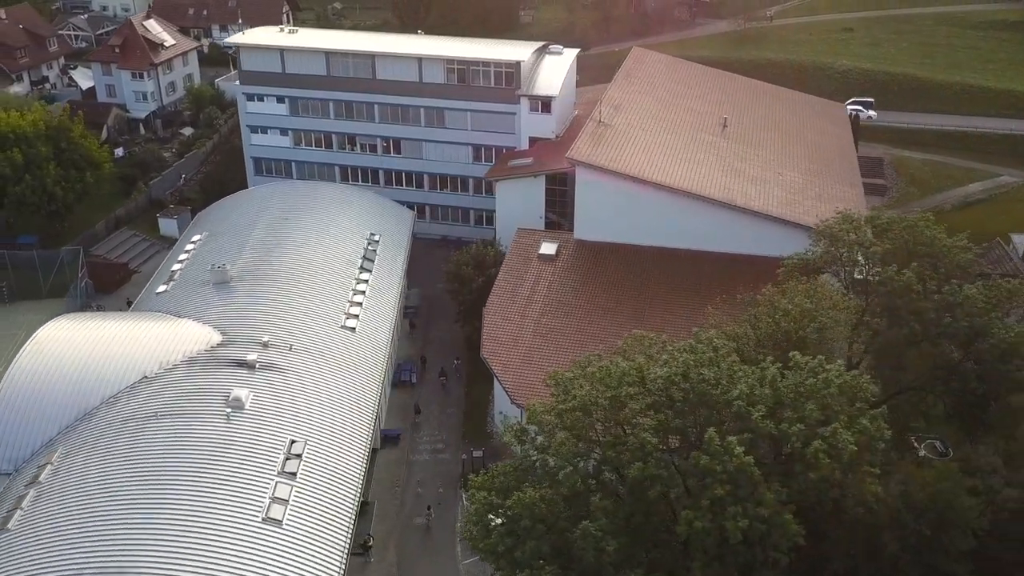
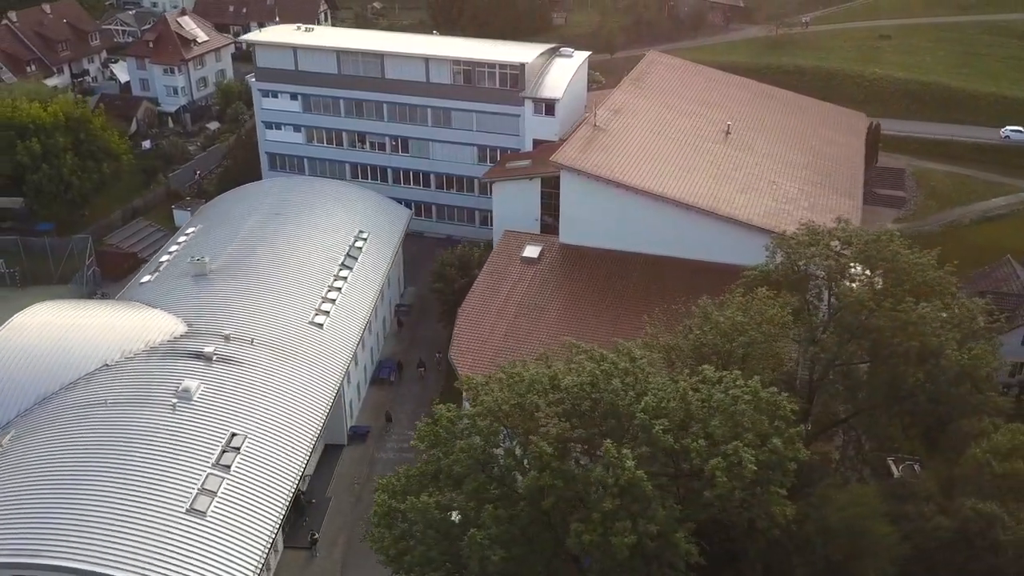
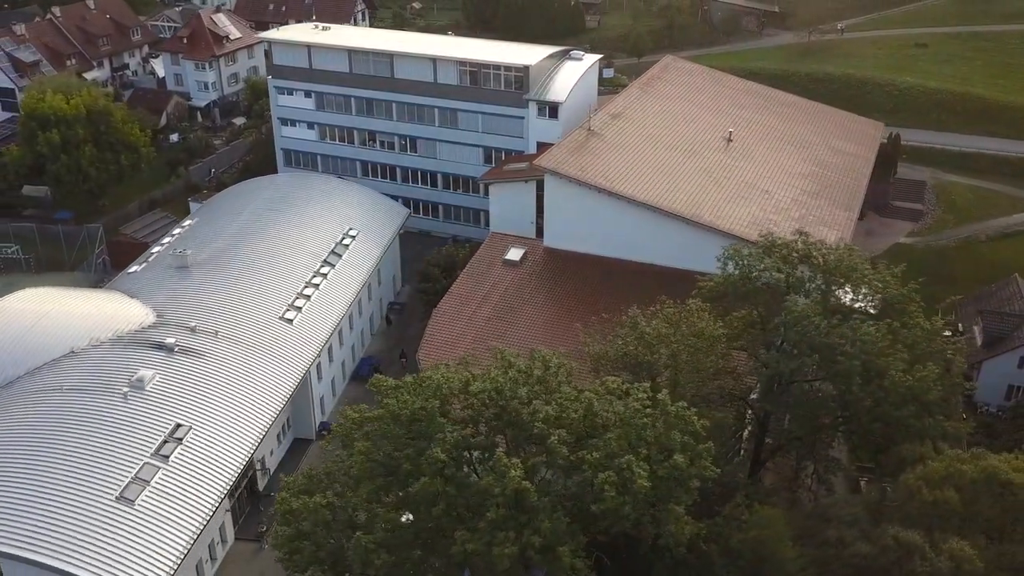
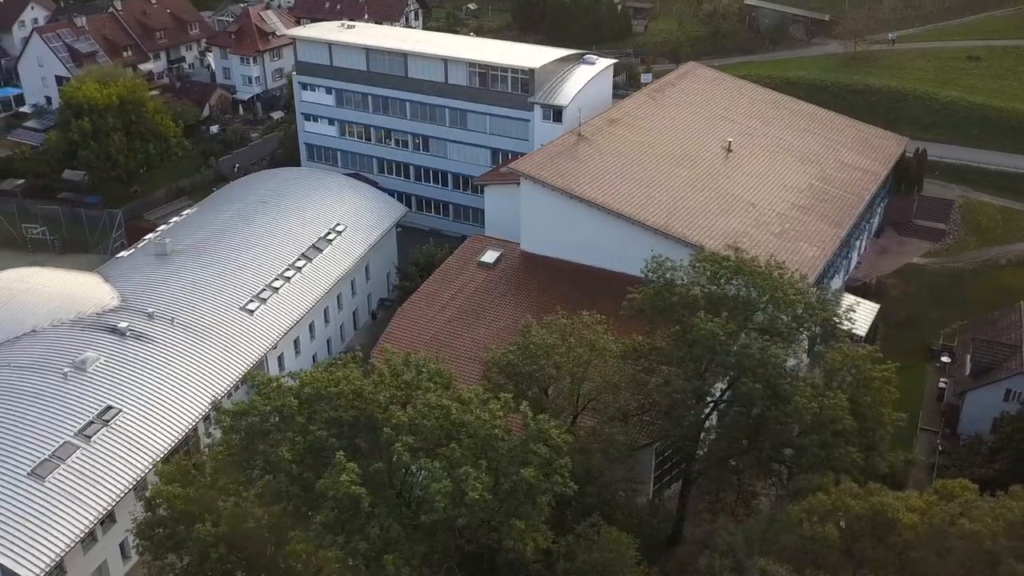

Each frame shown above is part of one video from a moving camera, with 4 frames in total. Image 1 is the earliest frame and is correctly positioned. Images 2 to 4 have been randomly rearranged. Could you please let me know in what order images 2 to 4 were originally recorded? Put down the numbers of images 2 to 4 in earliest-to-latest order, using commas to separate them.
2, 3, 4
